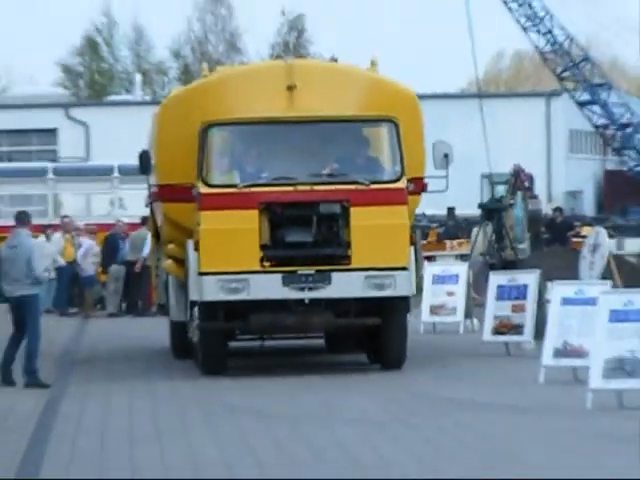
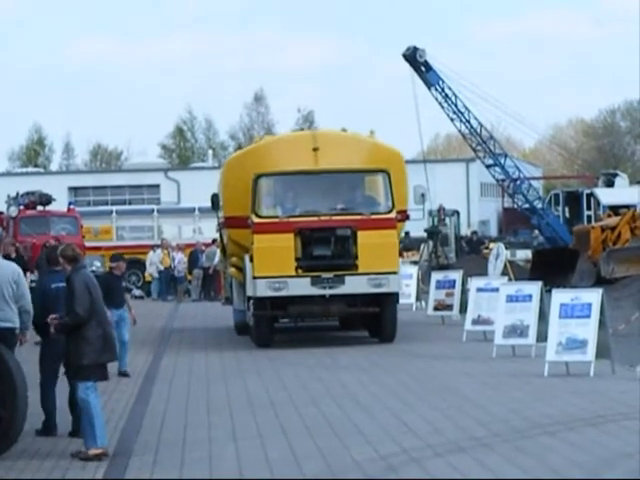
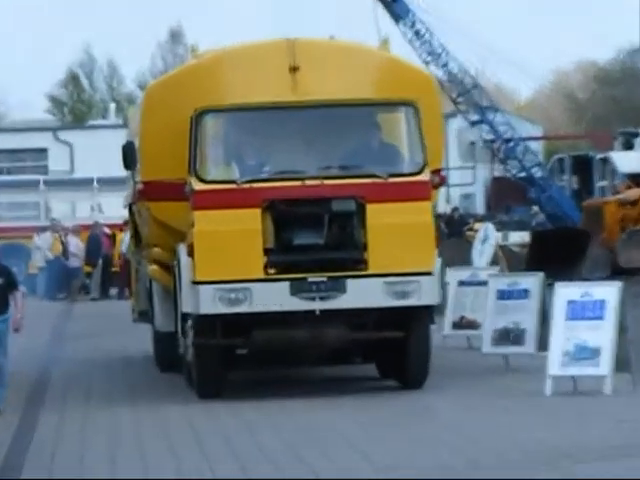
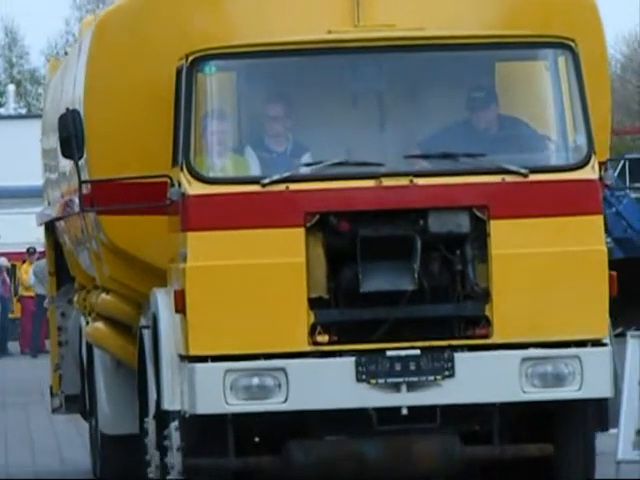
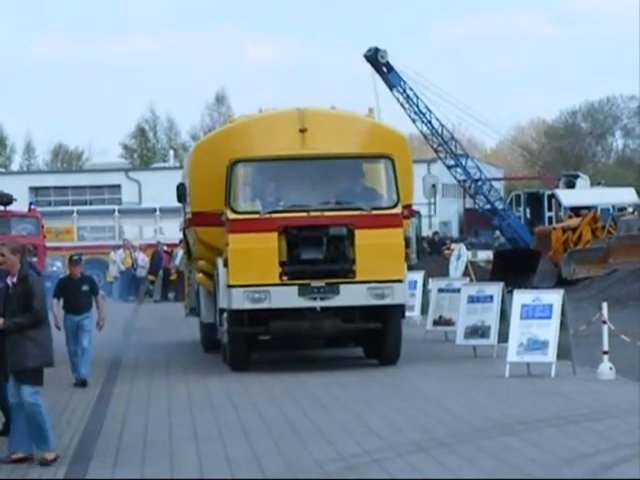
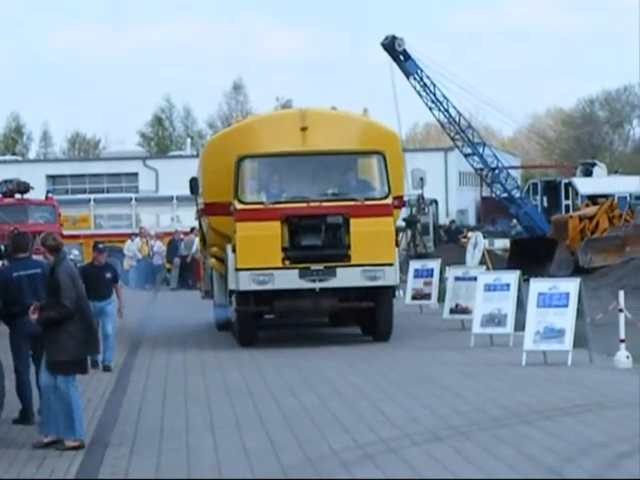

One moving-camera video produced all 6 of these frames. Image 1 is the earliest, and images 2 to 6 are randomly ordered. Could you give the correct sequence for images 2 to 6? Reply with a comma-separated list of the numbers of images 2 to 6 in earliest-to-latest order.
2, 6, 5, 3, 4
